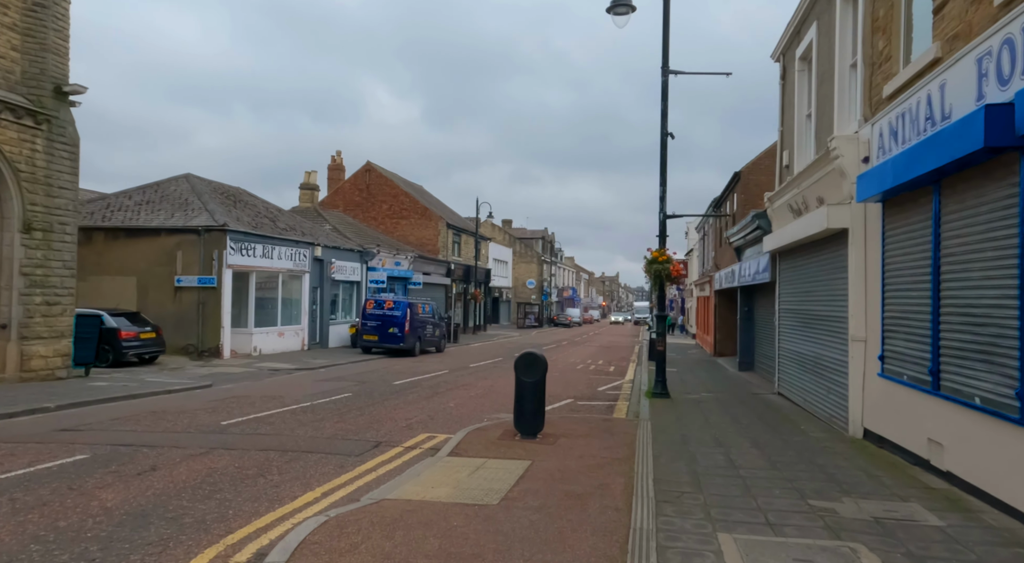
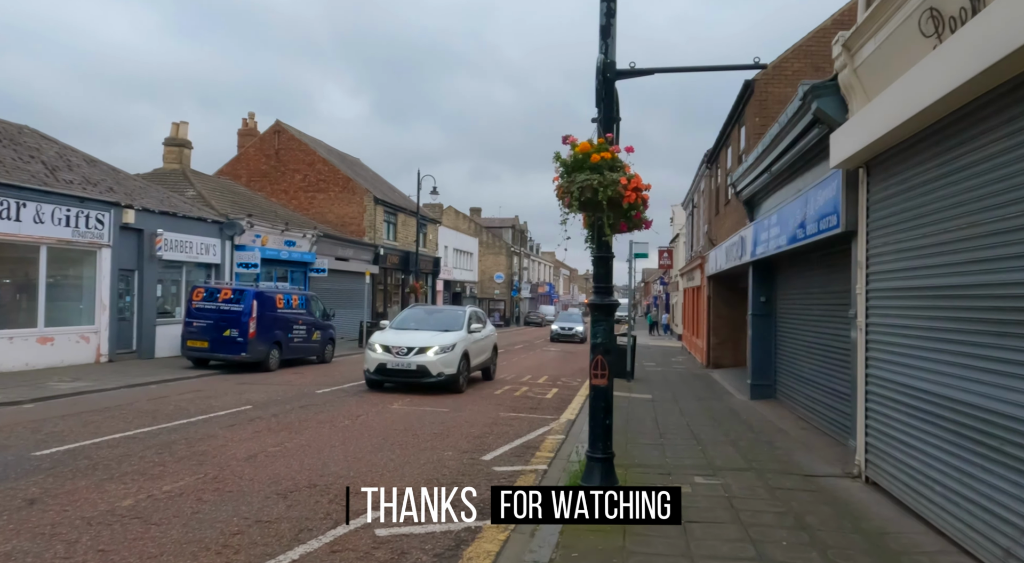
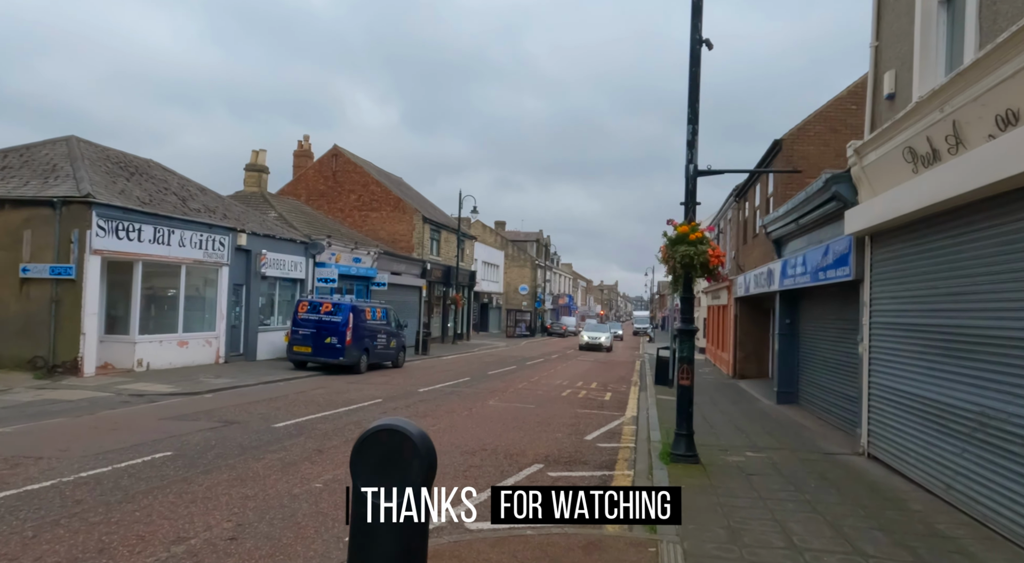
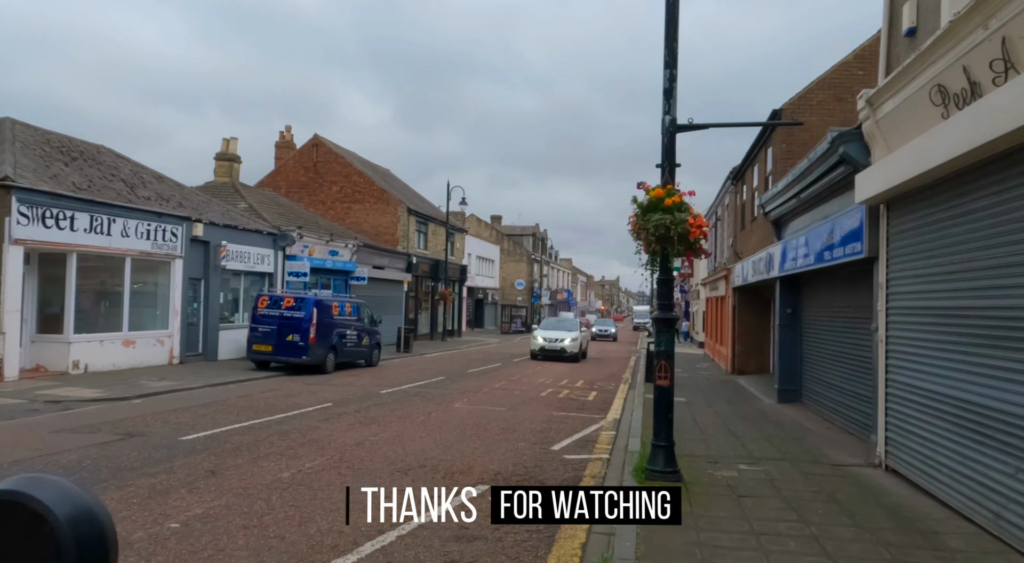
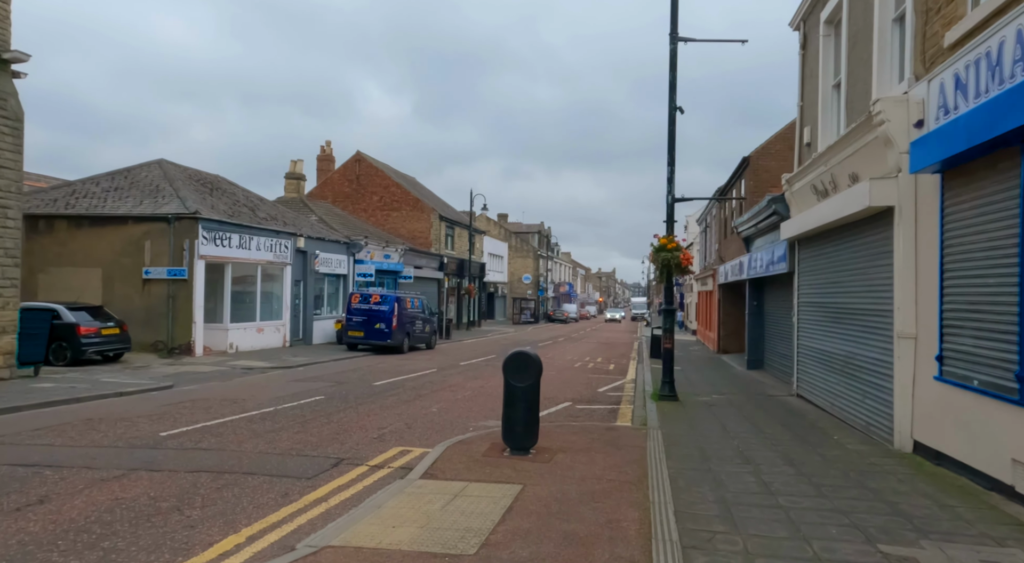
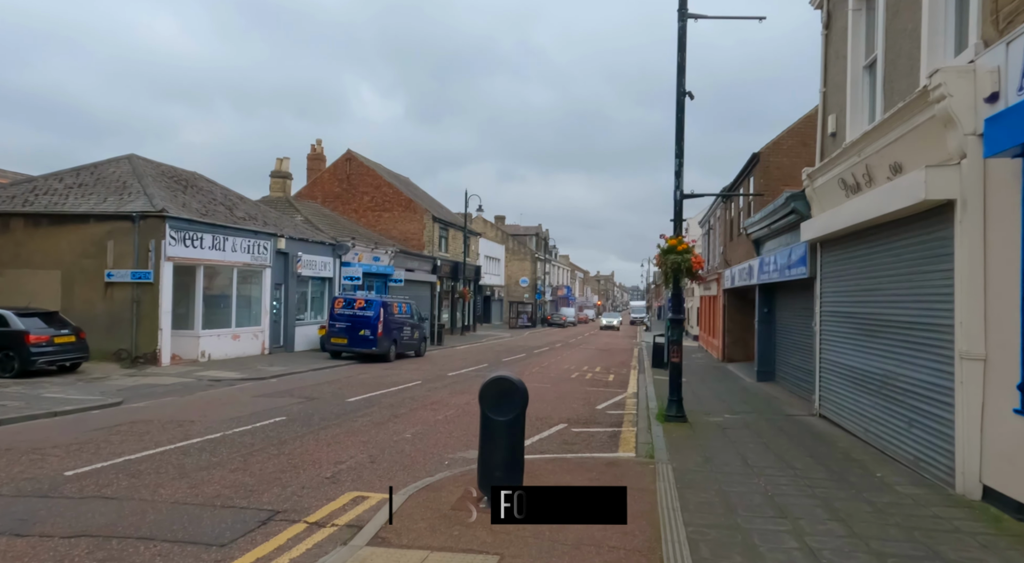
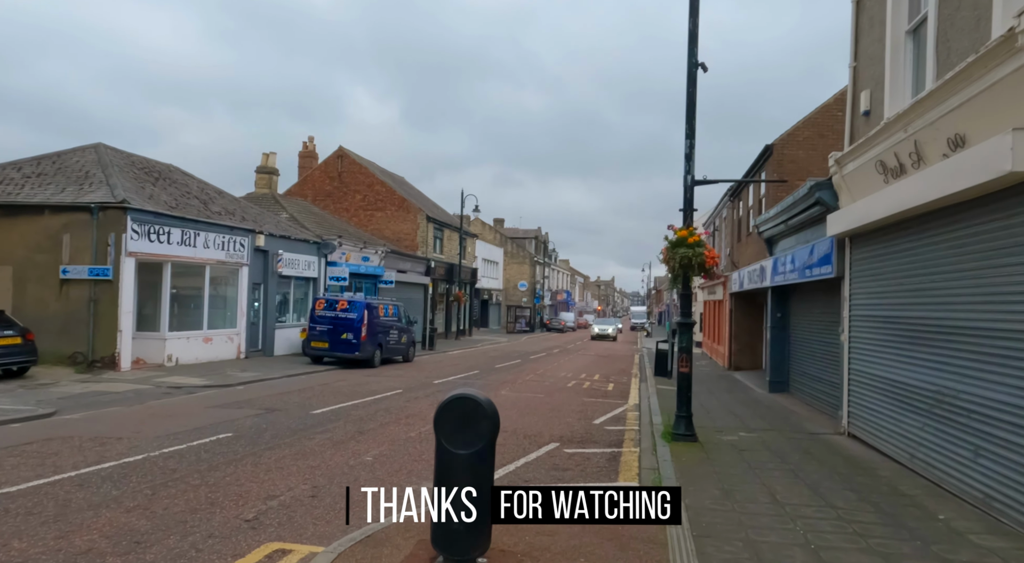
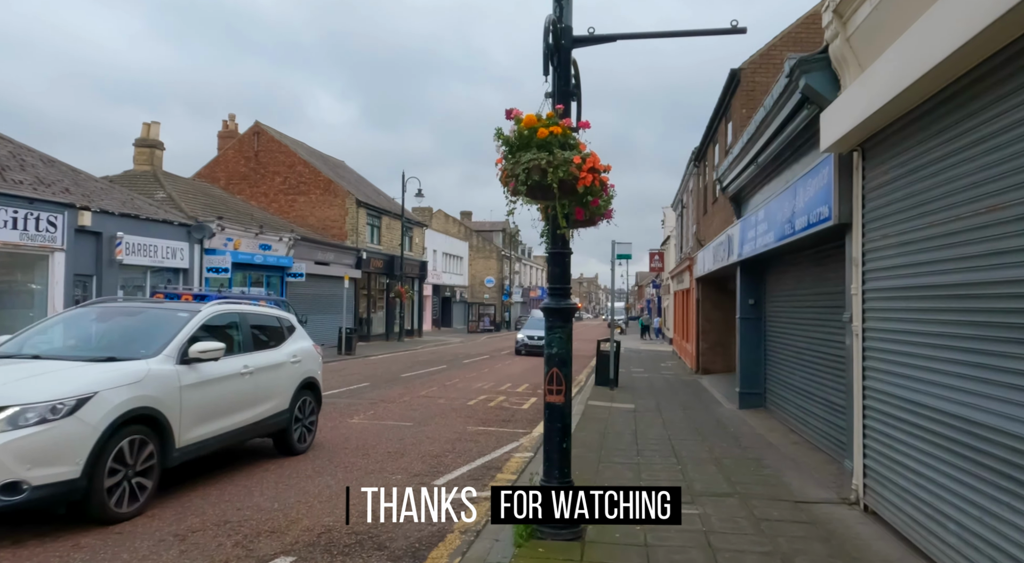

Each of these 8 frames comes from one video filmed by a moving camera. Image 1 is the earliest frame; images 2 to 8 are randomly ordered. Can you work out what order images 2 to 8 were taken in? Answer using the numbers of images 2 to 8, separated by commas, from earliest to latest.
5, 6, 7, 3, 4, 2, 8
